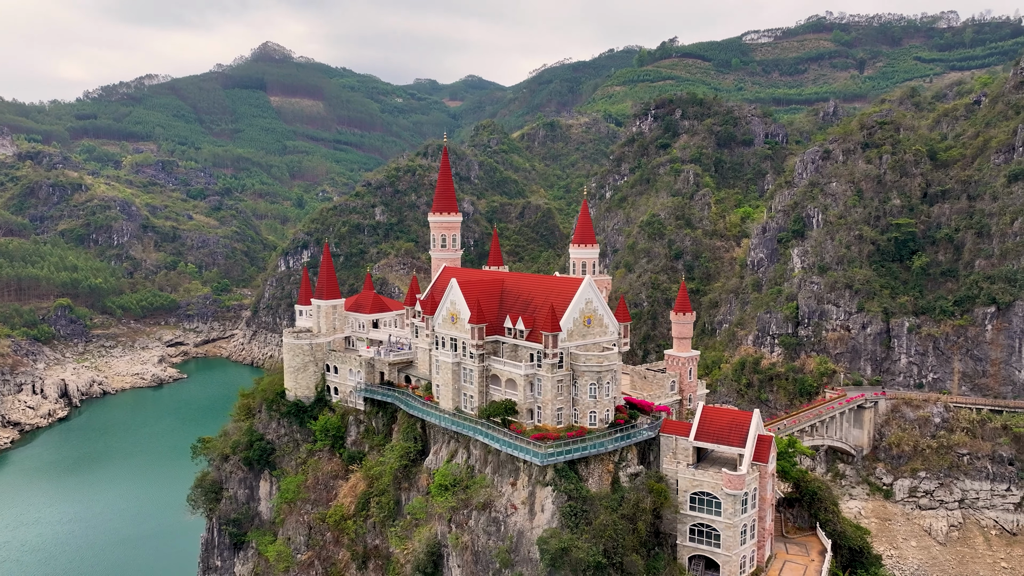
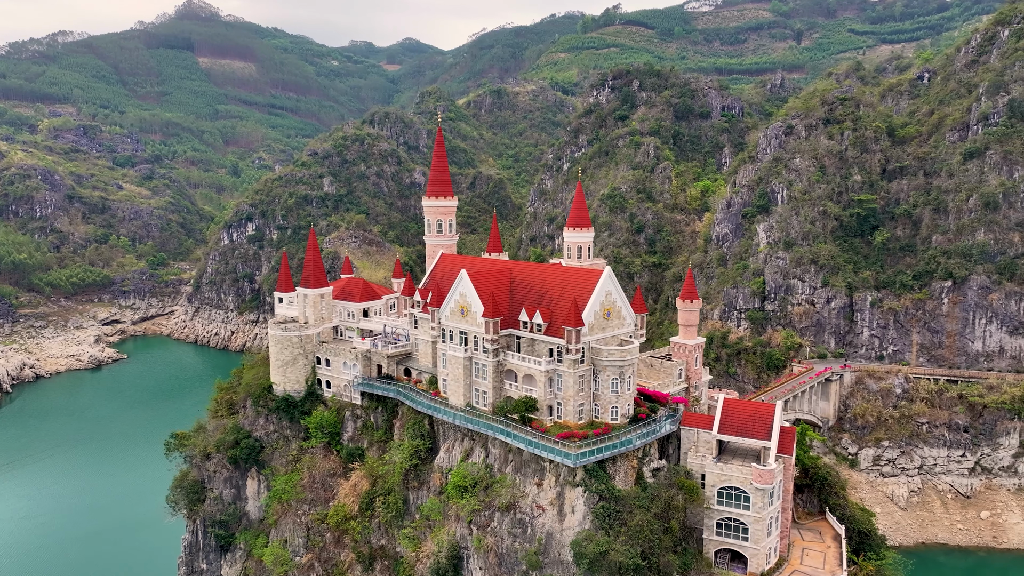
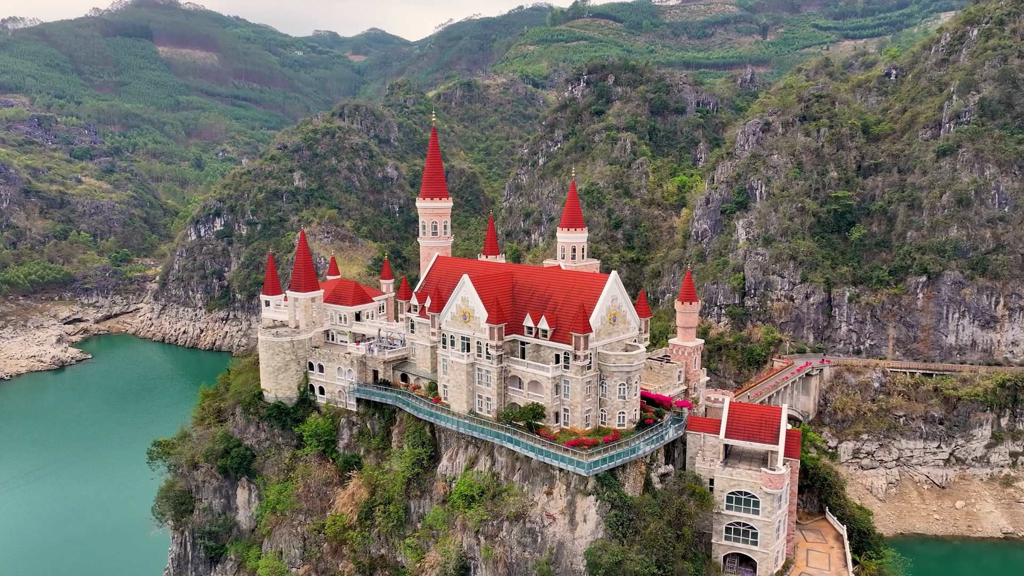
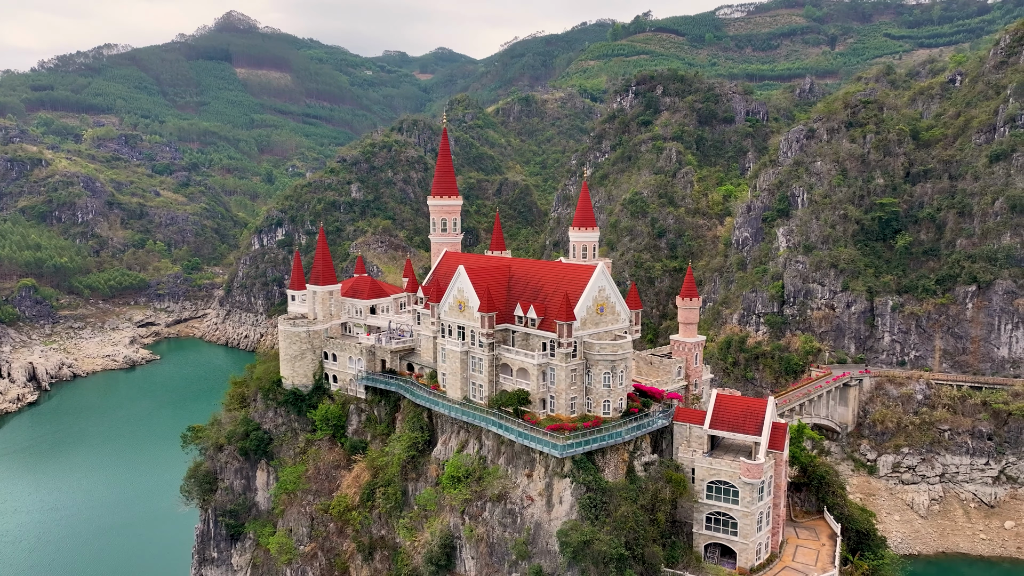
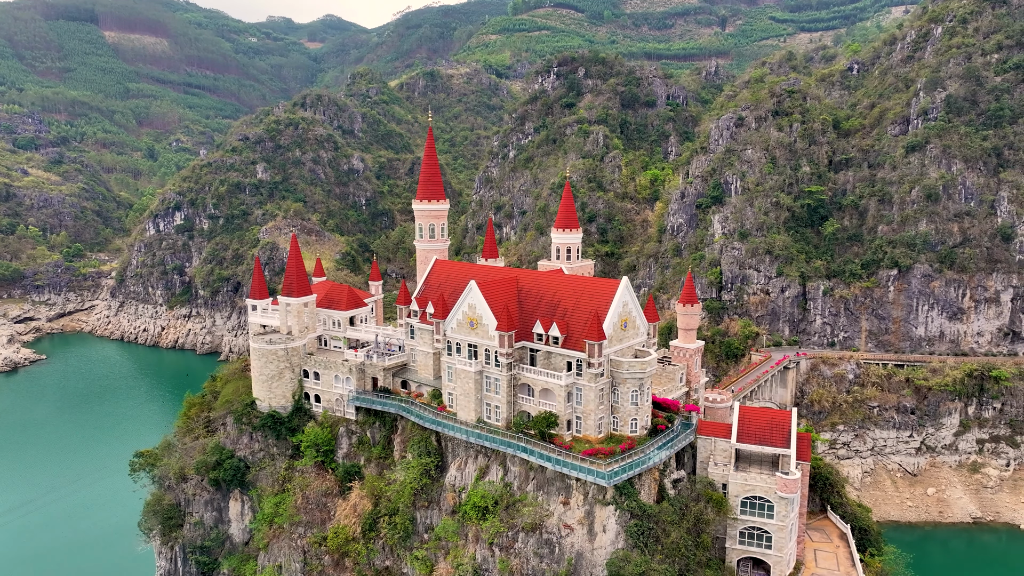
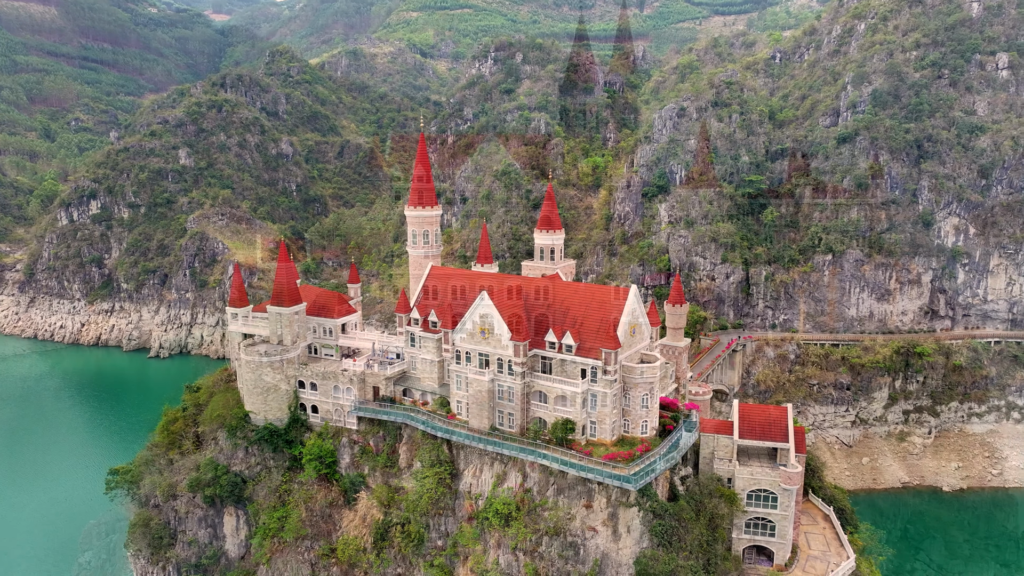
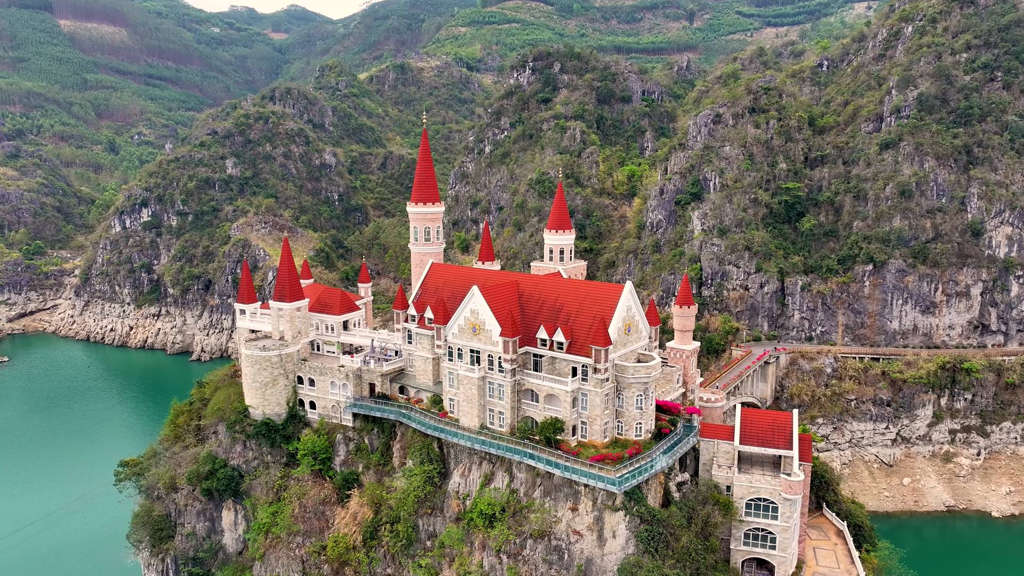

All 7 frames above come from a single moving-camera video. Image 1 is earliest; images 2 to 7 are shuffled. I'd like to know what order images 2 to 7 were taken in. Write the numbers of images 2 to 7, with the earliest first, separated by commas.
4, 2, 3, 5, 7, 6
